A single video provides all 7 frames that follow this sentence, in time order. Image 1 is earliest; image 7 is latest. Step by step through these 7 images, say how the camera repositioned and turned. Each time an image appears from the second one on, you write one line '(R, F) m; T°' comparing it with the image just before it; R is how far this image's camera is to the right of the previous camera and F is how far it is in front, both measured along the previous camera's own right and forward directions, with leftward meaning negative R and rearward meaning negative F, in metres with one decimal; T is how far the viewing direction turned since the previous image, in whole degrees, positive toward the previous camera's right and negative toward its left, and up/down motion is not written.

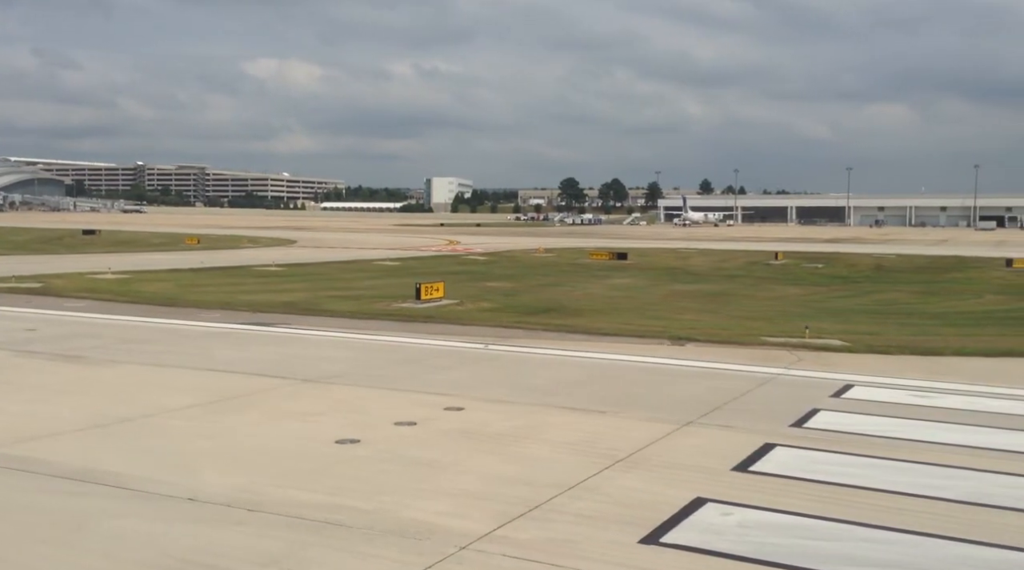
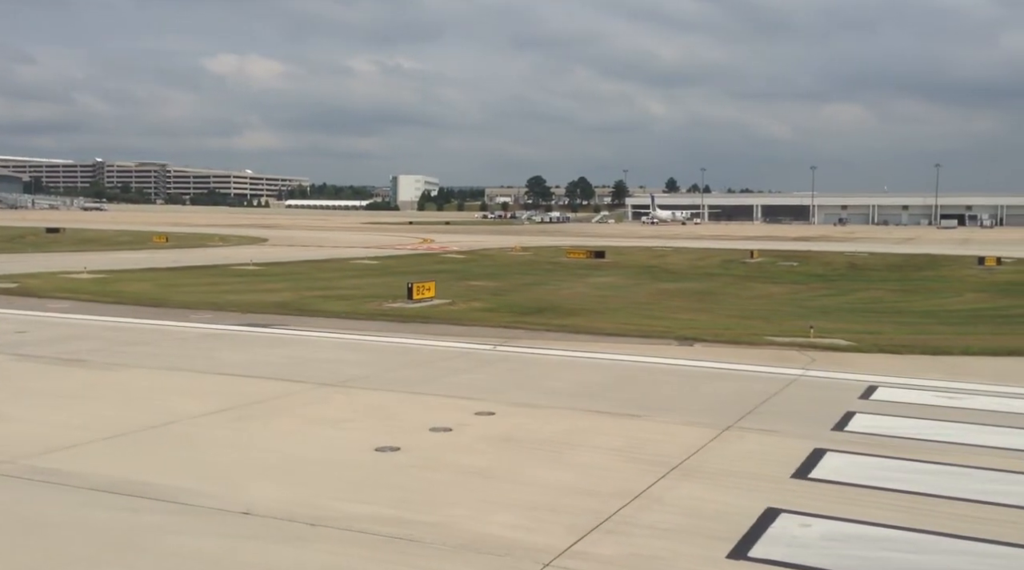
(-0.8, +0.3) m; +2°
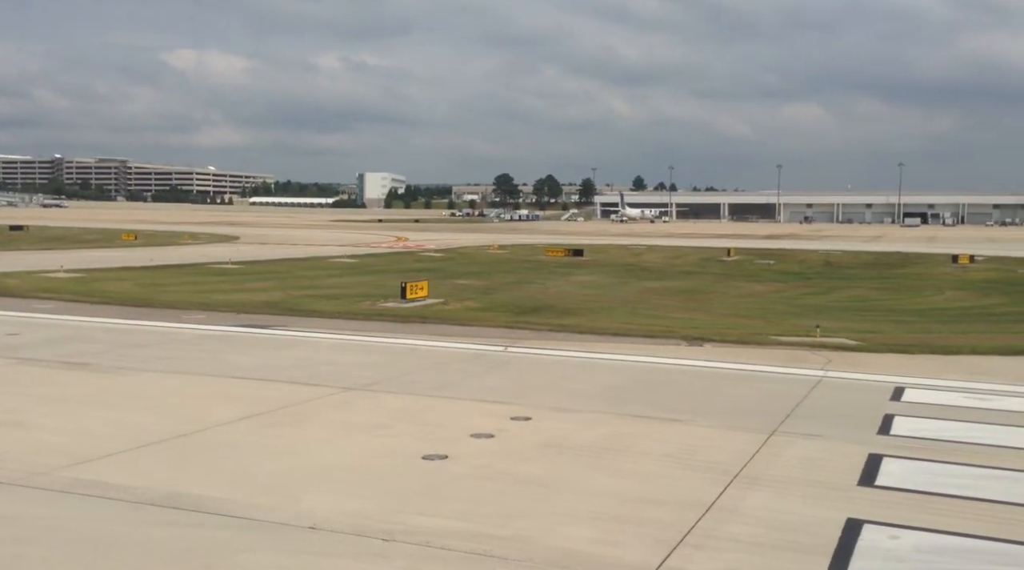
(-0.8, +0.3) m; +2°
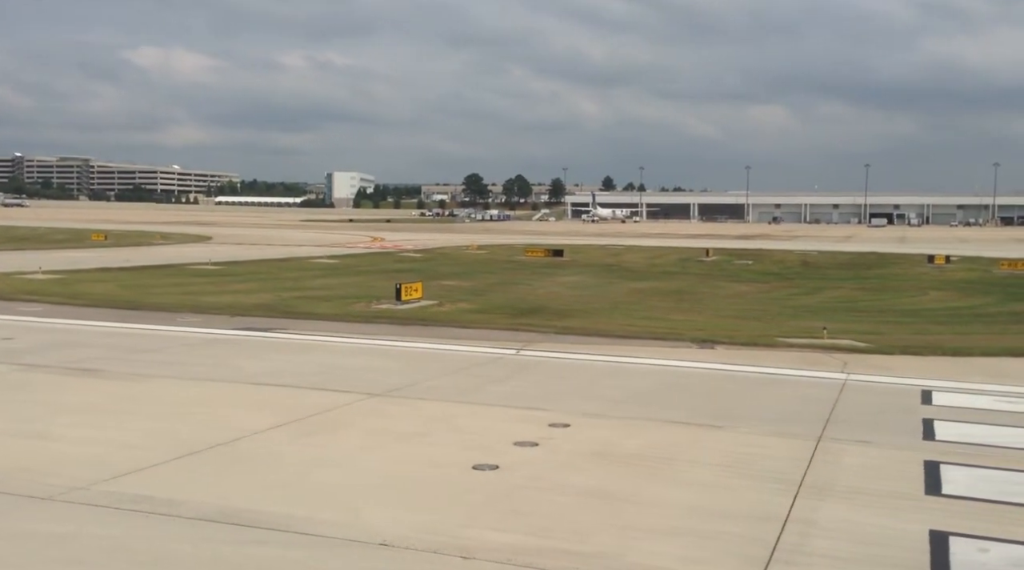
(-0.7, +0.3) m; +2°
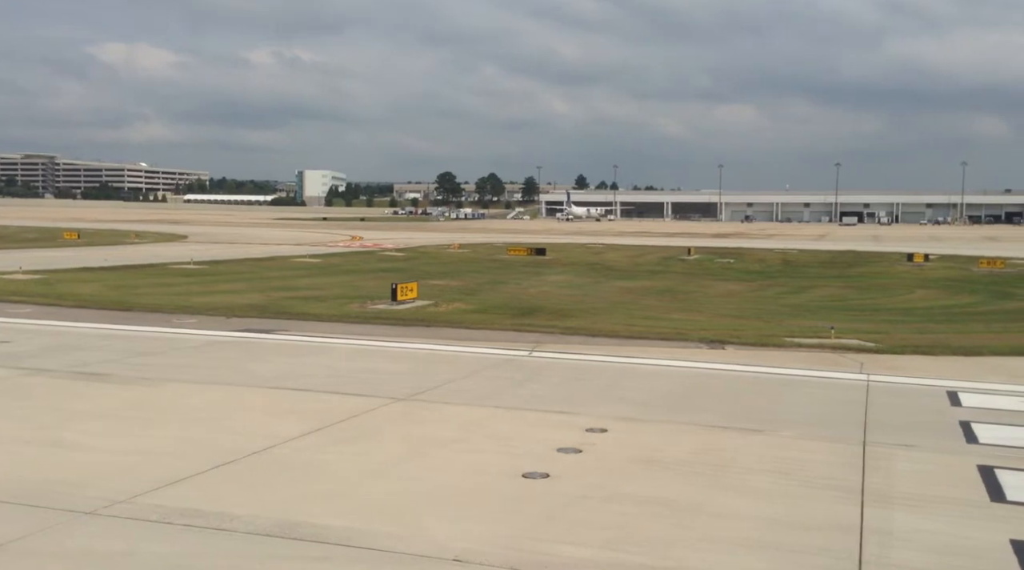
(-0.7, +0.3) m; +2°
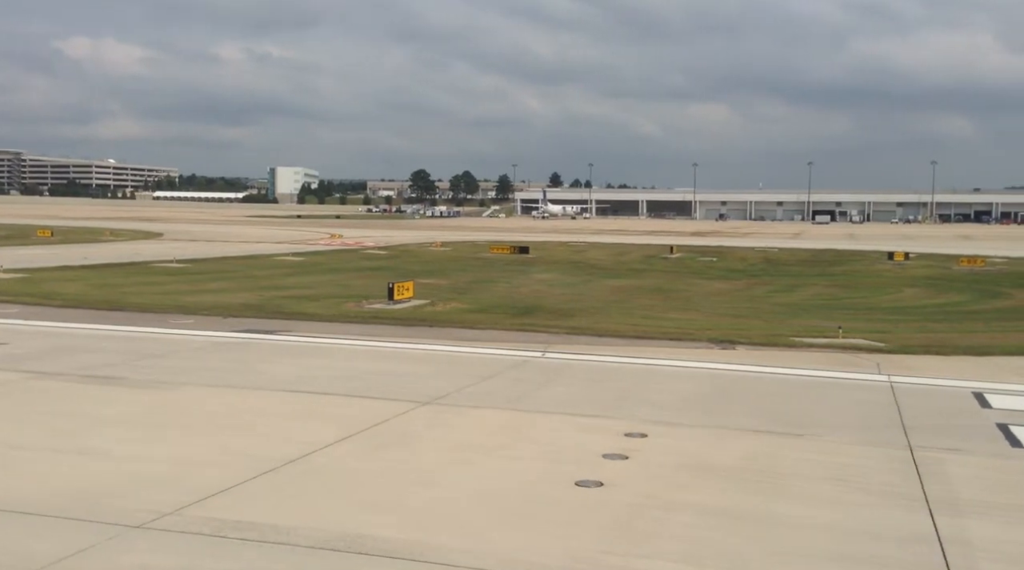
(-0.7, +0.3) m; +1°
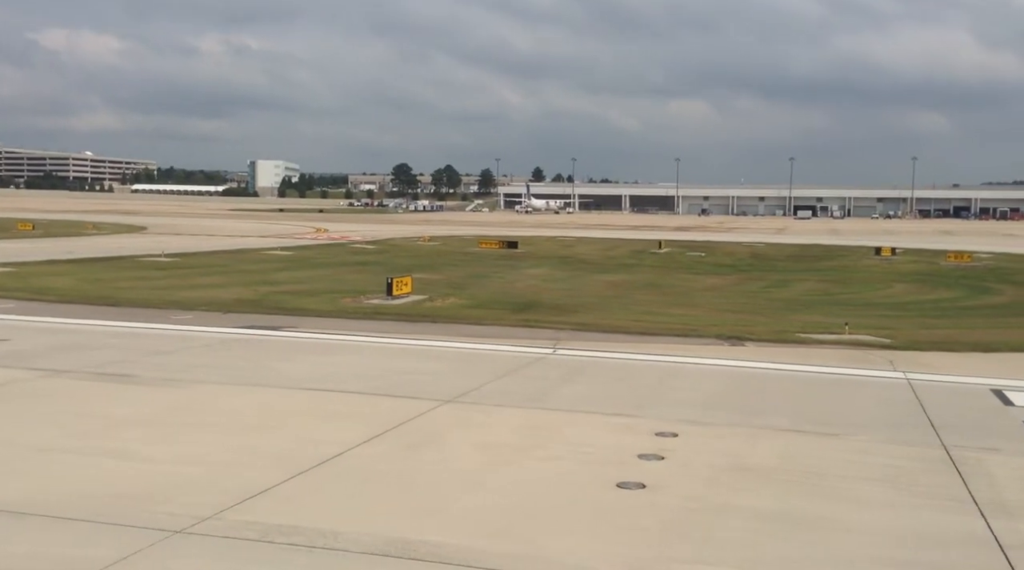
(-0.5, +0.2) m; +1°
